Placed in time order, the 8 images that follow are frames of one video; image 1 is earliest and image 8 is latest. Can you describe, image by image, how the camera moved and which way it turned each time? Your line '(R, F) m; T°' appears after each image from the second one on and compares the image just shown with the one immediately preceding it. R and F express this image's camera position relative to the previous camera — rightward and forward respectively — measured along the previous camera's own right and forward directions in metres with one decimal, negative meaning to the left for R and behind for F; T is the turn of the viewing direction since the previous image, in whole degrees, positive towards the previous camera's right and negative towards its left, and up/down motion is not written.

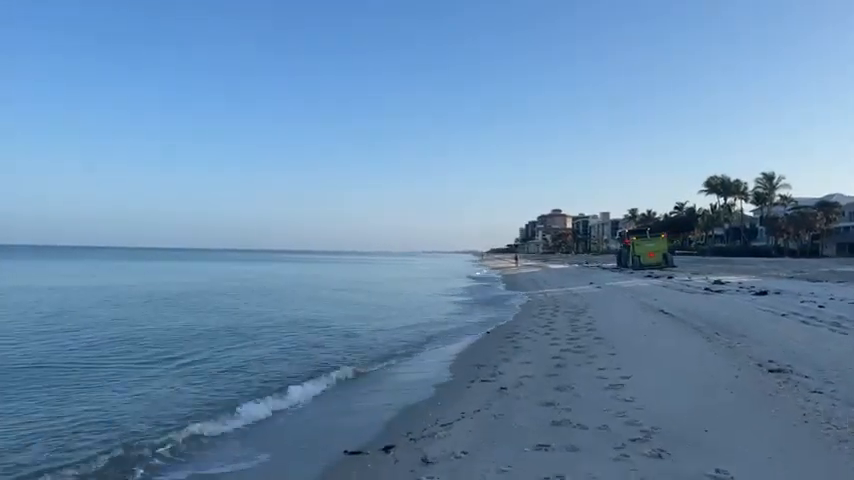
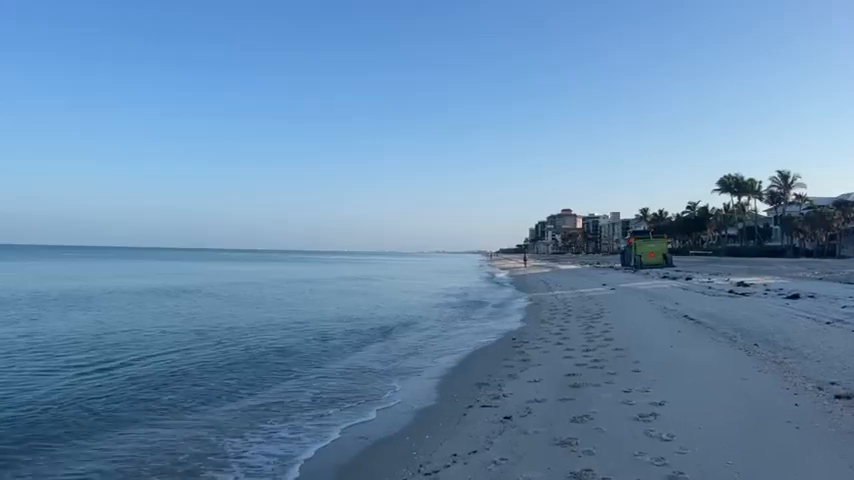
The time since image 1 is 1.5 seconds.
(+0.3, +1.7) m; -1°
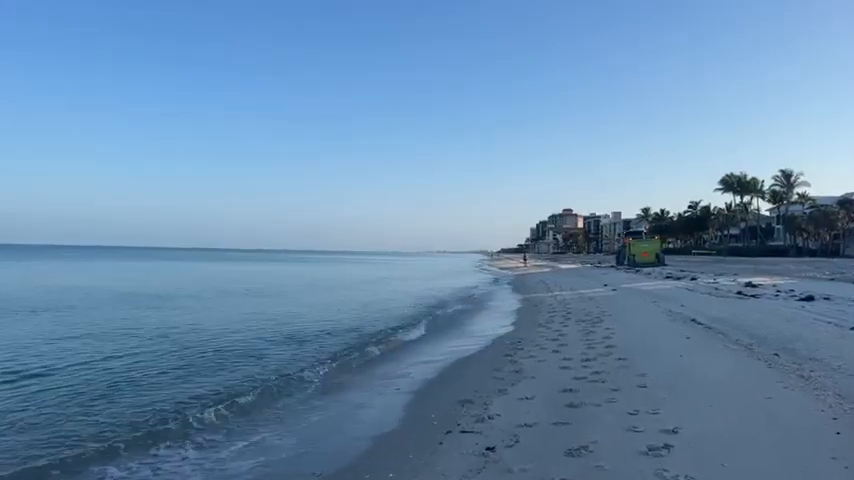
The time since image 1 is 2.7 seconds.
(+0.3, +1.3) m; 0°
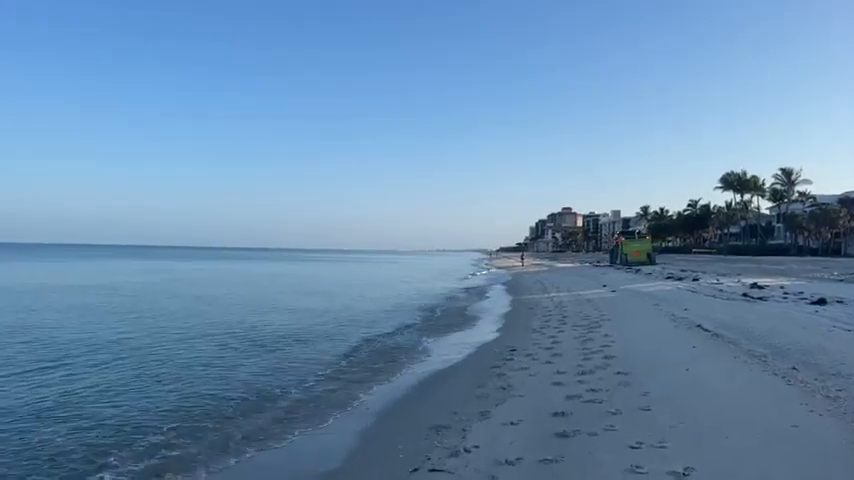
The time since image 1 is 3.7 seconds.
(+0.4, +1.2) m; 0°
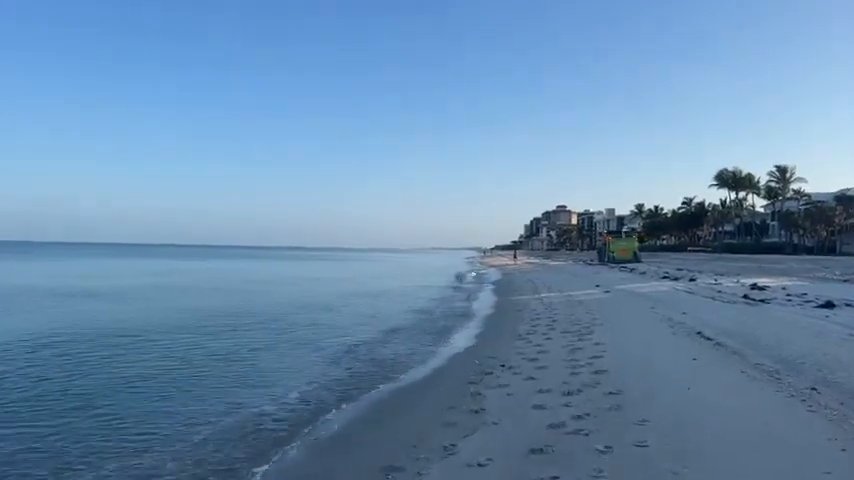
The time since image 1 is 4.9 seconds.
(+0.5, +1.4) m; 0°
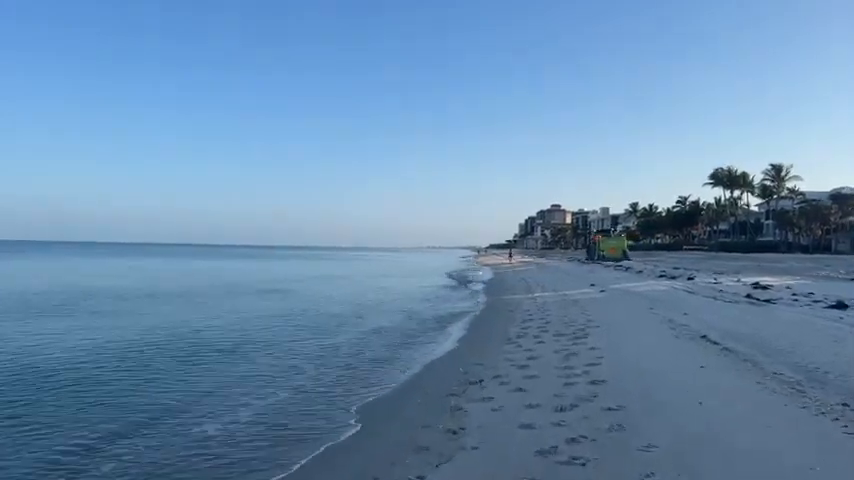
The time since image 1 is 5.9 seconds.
(+0.3, +1.2) m; 0°
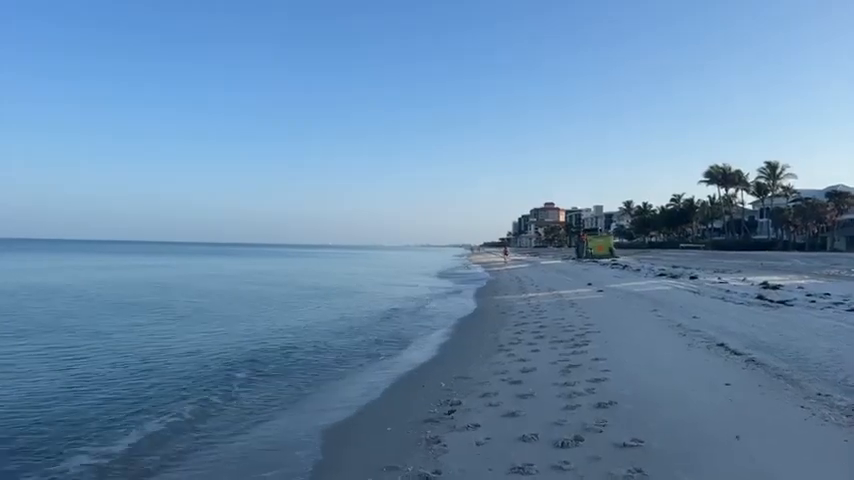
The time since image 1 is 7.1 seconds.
(+0.3, +1.6) m; +1°
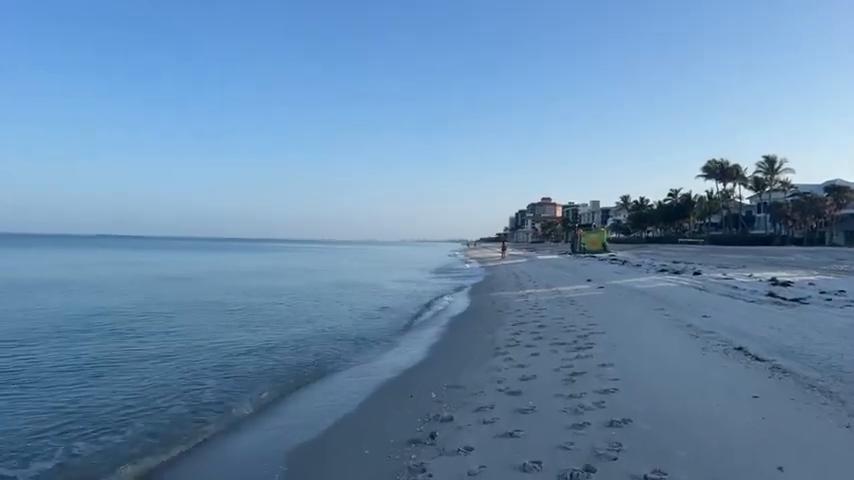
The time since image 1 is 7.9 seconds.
(+0.1, +1.0) m; 0°
